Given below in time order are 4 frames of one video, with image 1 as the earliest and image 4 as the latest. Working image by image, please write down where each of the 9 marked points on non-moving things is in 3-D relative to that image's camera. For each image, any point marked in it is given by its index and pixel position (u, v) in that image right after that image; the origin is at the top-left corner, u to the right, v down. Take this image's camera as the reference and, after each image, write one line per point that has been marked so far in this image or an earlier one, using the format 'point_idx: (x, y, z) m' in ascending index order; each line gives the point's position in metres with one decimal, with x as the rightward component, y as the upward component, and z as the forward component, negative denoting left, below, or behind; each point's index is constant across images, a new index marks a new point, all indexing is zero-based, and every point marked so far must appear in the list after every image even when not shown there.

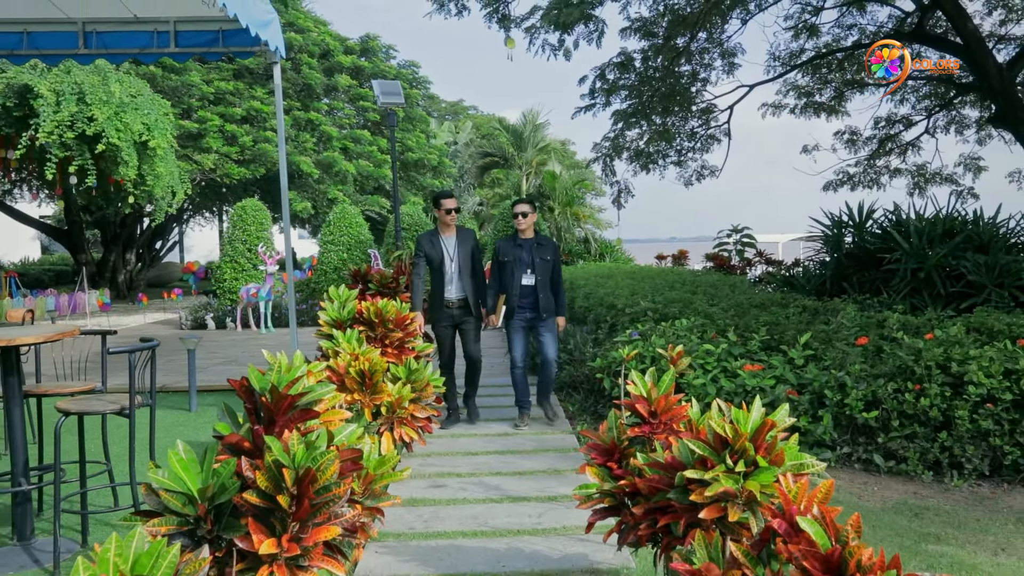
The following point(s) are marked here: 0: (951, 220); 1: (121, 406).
0: (+3.8, +0.6, +6.9) m
1: (-1.7, -0.5, +3.5) m
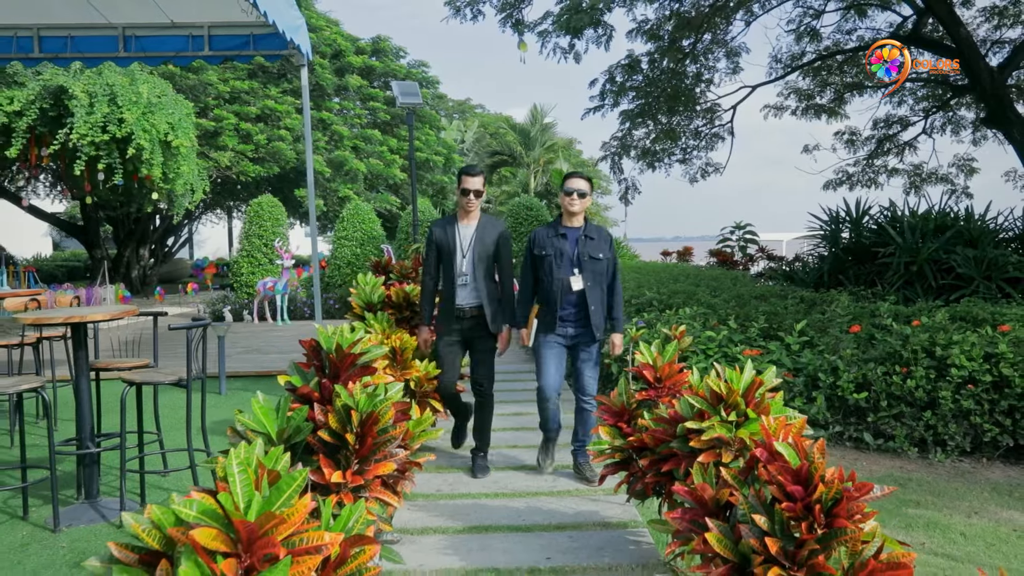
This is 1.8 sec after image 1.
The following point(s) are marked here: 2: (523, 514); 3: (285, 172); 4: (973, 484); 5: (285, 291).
0: (+3.9, +0.6, +7.3) m
1: (-1.6, -0.4, +3.9) m
2: (0.0, -1.0, +3.5) m
3: (-5.2, +2.7, +18.6) m
4: (+2.6, -1.1, +4.5) m
5: (-3.5, 0.0, +12.6) m
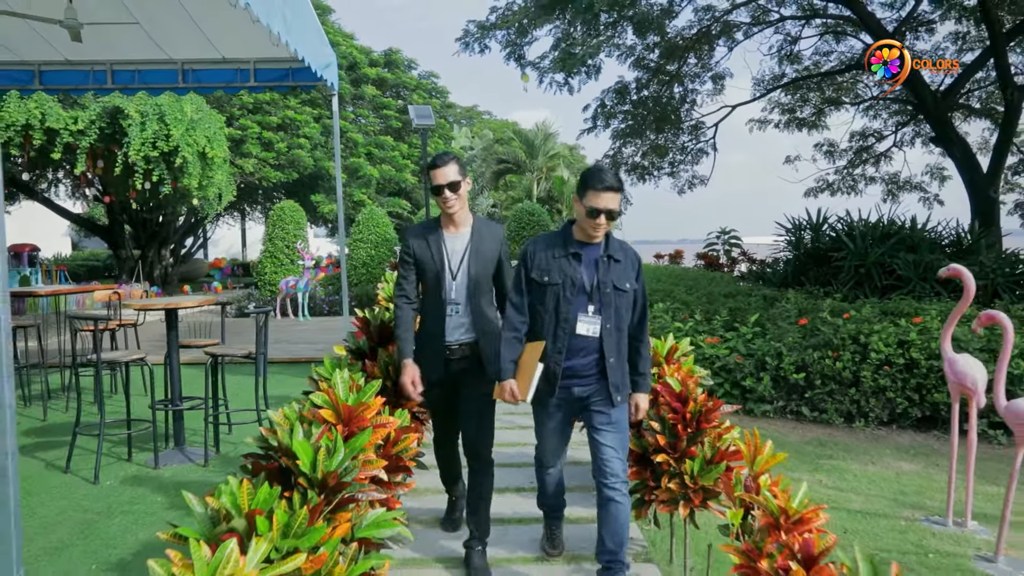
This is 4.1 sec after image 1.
0: (+3.9, +0.6, +8.3) m
1: (-1.6, -0.4, +4.9) m
2: (0.0, -0.9, +4.6) m
3: (-5.1, +2.7, +19.8) m
4: (+2.5, -1.1, +5.6) m
5: (-3.5, 0.0, +13.7) m
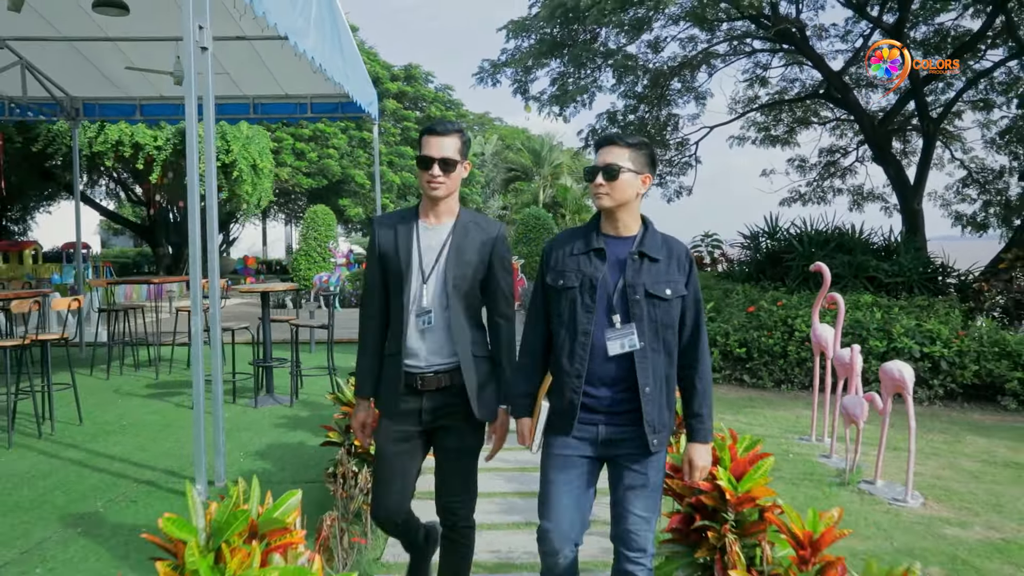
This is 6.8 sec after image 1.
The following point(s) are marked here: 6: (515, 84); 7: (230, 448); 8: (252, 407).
0: (+4.0, +0.7, +10.0) m
1: (-1.6, -0.3, +6.7) m
2: (0.0, -0.9, +6.4) m
3: (-4.9, +2.8, +21.6) m
4: (+2.6, -1.0, +7.3) m
5: (-3.3, +0.1, +15.5) m
6: (0.0, +2.6, +10.4) m
7: (-1.8, -1.0, +5.2) m
8: (-2.1, -0.9, +6.5) m
